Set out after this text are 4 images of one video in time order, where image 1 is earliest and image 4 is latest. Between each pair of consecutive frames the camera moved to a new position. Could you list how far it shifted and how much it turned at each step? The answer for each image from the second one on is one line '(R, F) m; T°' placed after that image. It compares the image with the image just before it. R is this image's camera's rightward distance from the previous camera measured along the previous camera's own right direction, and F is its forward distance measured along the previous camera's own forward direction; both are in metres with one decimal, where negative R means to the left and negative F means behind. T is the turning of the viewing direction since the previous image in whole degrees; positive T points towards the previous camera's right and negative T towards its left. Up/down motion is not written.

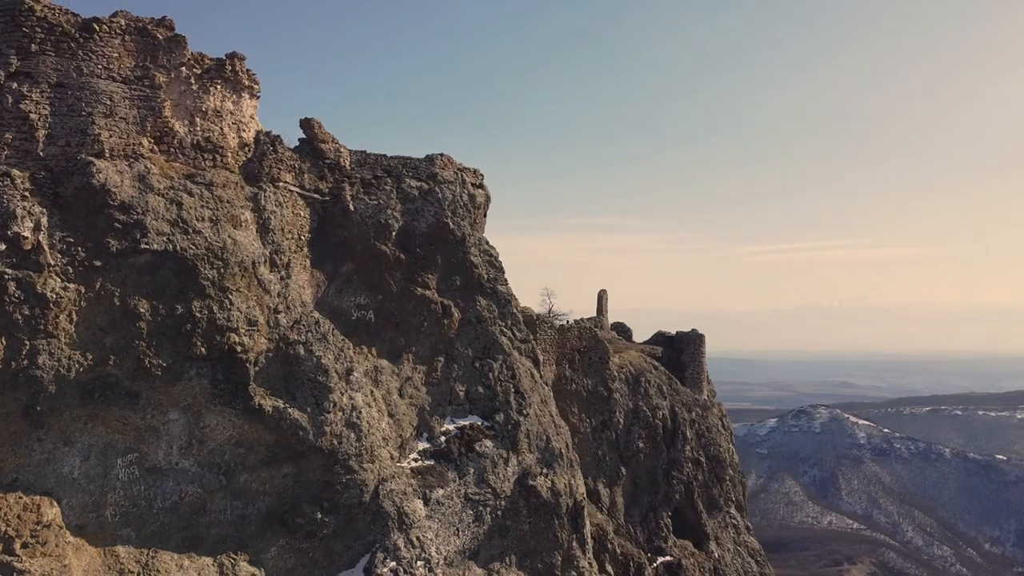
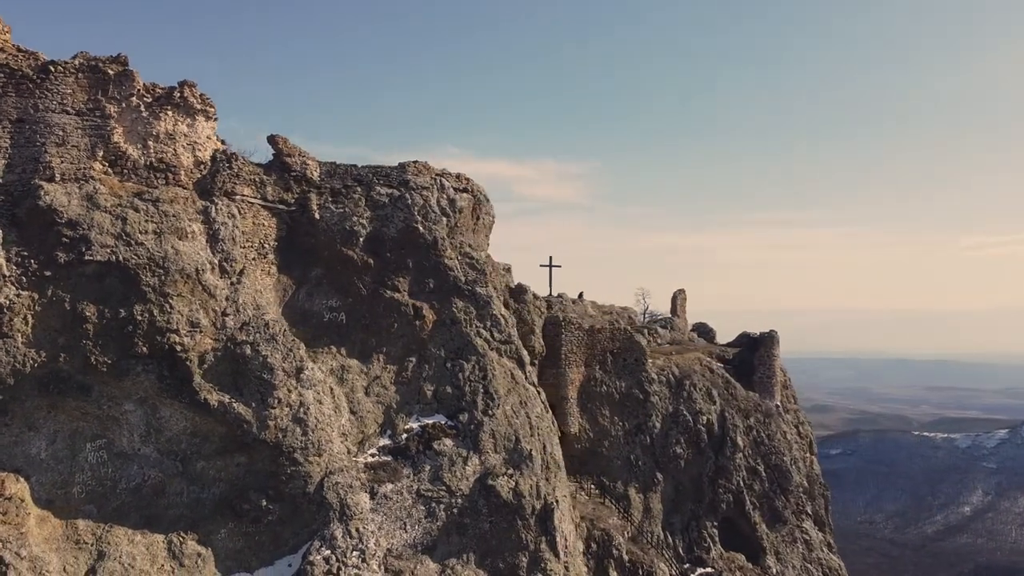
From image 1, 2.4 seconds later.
(+3.4, +0.3) m; -14°
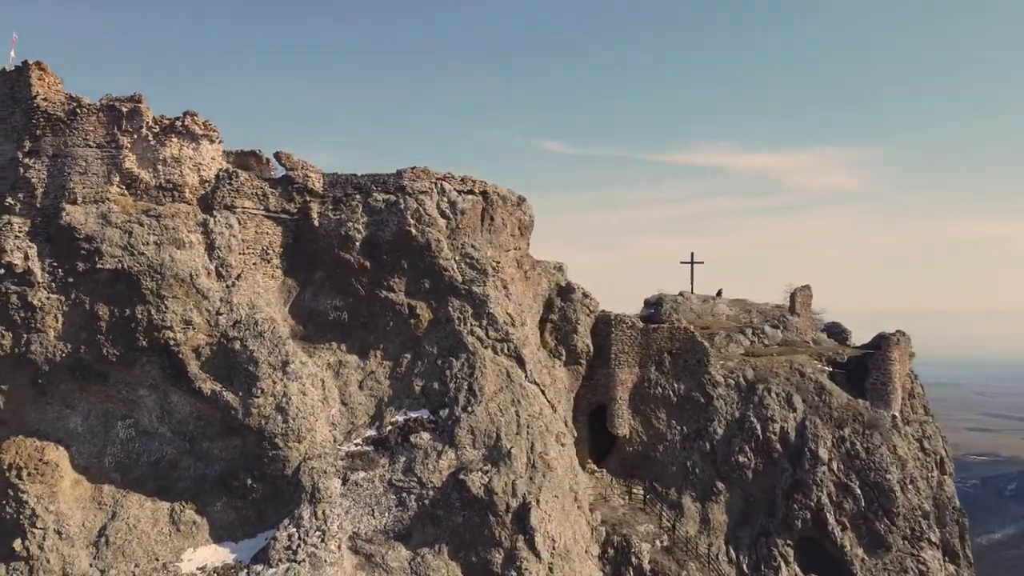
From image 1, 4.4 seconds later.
(+4.3, +0.6) m; -19°
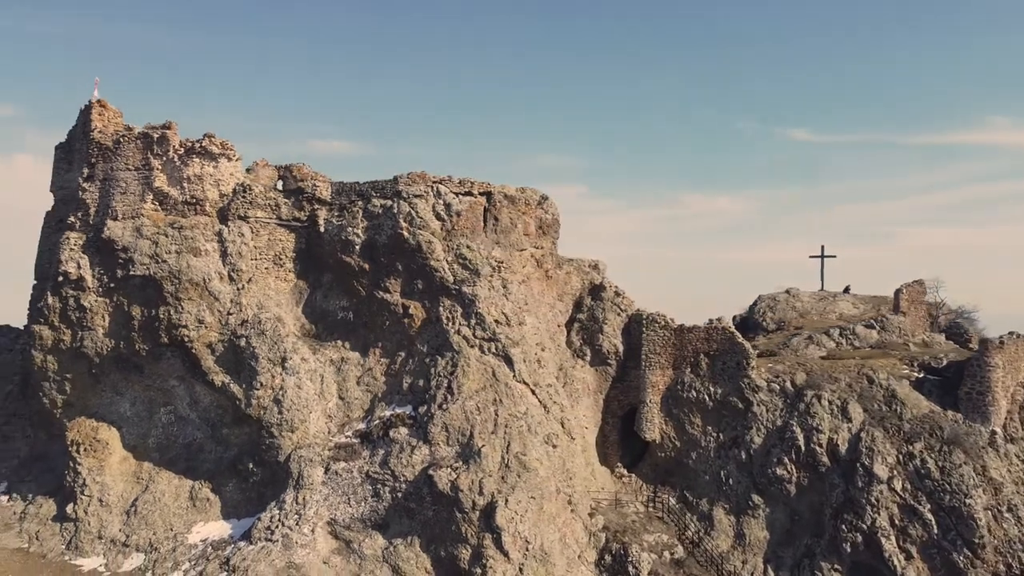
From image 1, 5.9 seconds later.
(+4.0, +0.6) m; -17°
